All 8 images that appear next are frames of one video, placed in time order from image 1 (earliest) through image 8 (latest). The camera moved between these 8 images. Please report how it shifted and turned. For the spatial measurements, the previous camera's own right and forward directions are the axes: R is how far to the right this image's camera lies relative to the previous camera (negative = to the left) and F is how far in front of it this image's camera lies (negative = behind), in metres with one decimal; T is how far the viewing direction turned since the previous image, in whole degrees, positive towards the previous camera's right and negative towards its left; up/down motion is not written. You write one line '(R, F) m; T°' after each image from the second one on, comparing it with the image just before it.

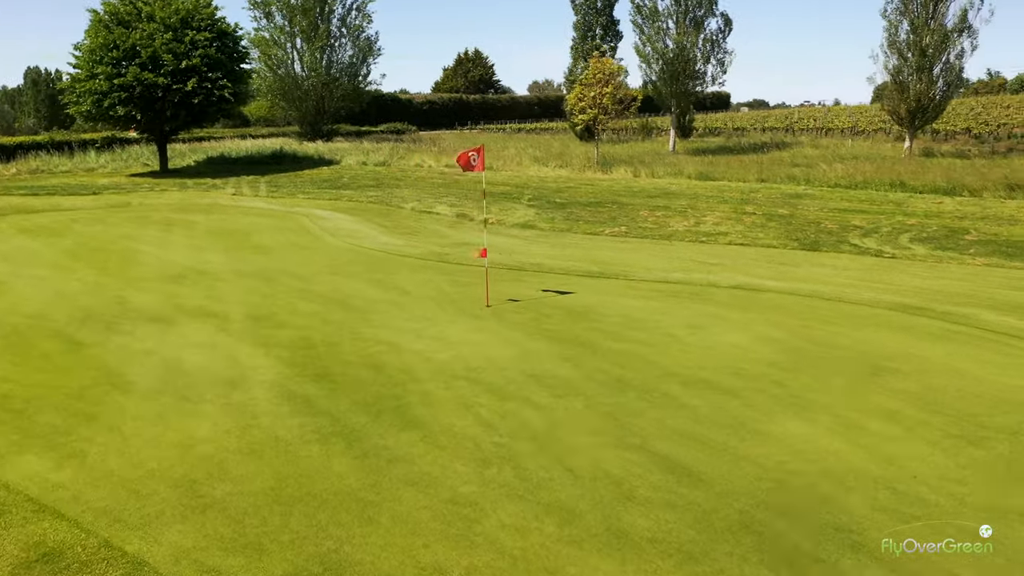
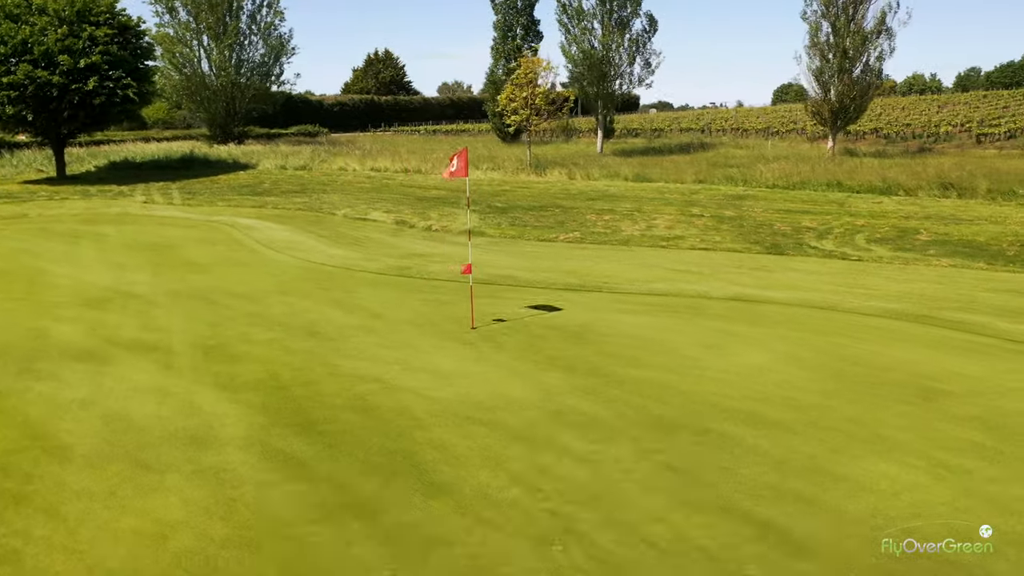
(-0.9, +1.3) m; +6°
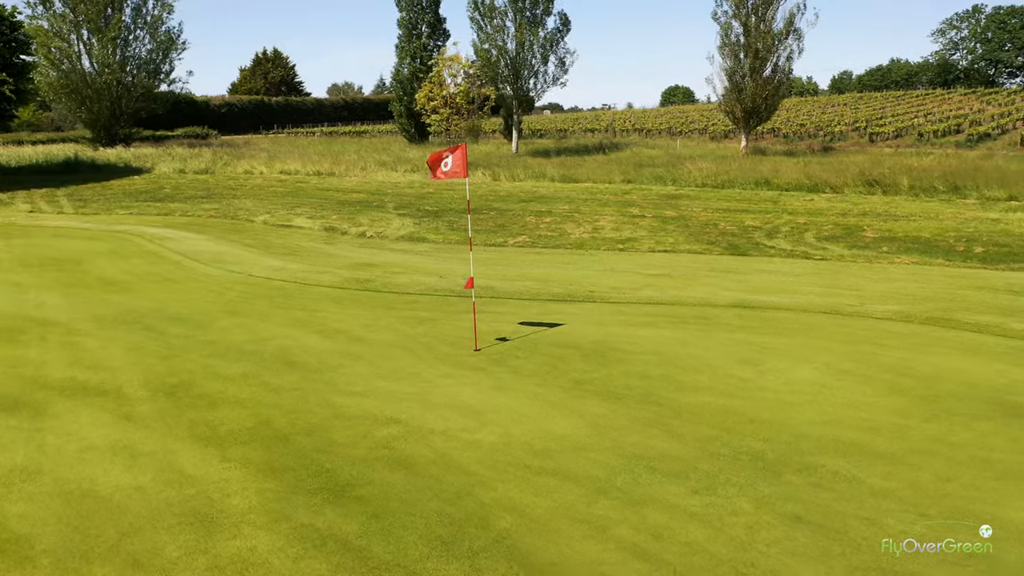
(-1.2, +1.3) m; +7°
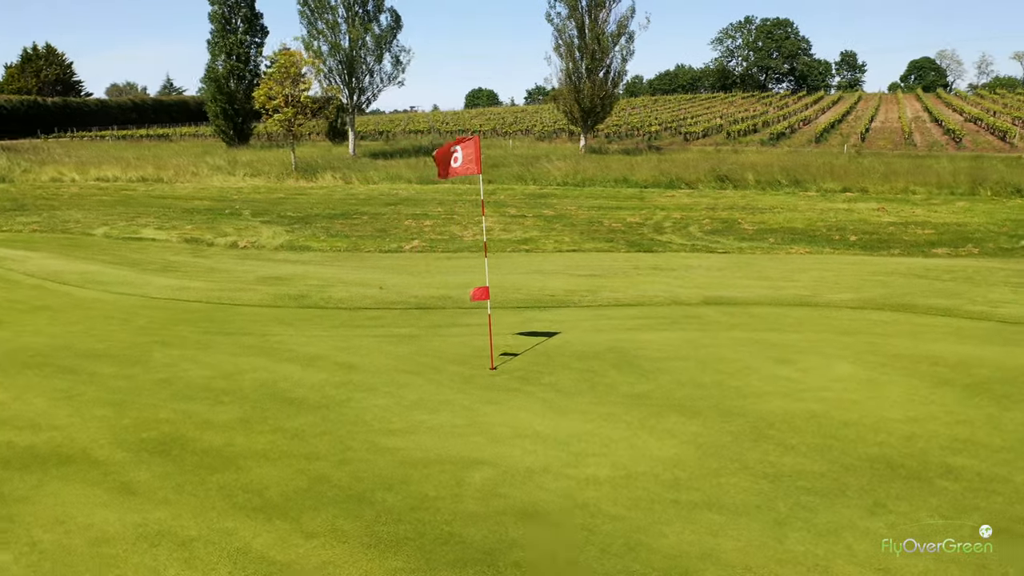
(-2.0, +1.2) m; +13°
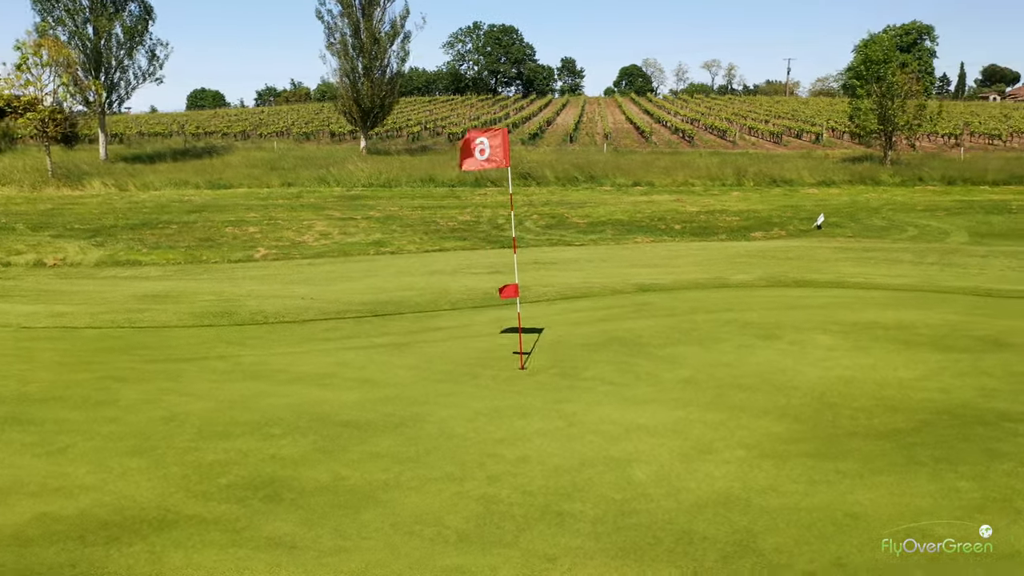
(-2.6, +0.7) m; +18°
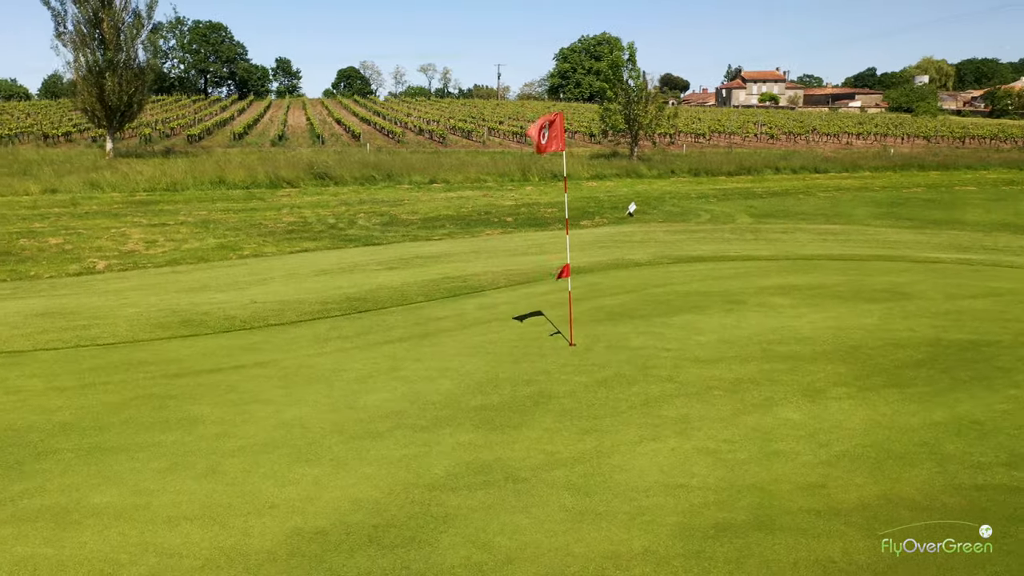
(-3.0, +0.3) m; +19°
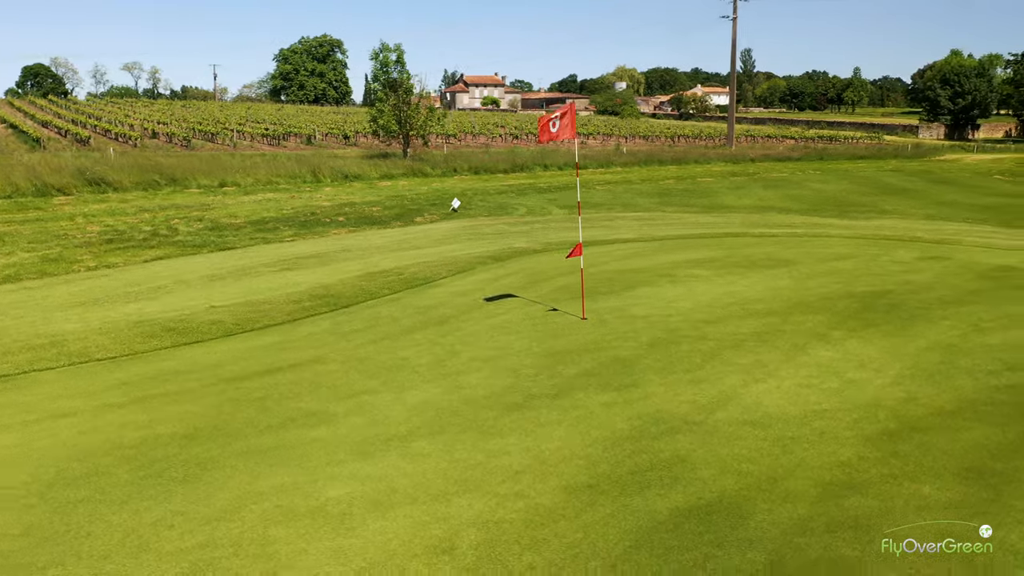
(-2.9, +0.1) m; +19°
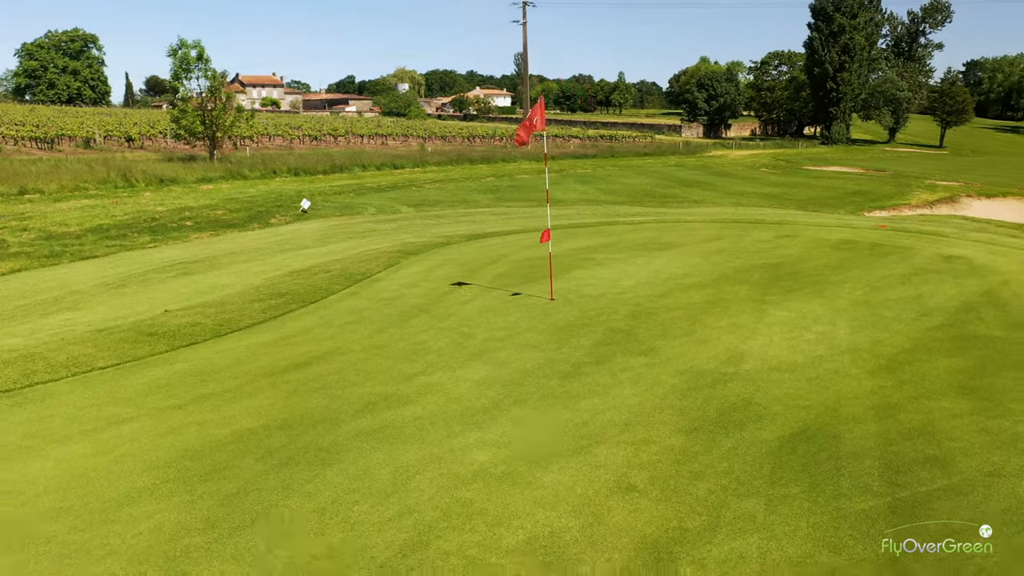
(-2.0, -0.2) m; +15°
